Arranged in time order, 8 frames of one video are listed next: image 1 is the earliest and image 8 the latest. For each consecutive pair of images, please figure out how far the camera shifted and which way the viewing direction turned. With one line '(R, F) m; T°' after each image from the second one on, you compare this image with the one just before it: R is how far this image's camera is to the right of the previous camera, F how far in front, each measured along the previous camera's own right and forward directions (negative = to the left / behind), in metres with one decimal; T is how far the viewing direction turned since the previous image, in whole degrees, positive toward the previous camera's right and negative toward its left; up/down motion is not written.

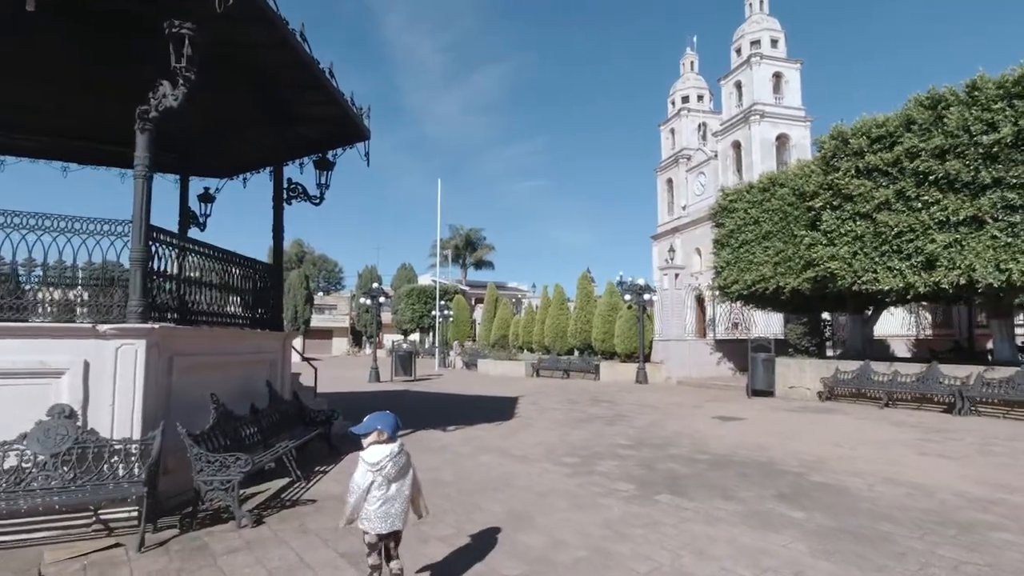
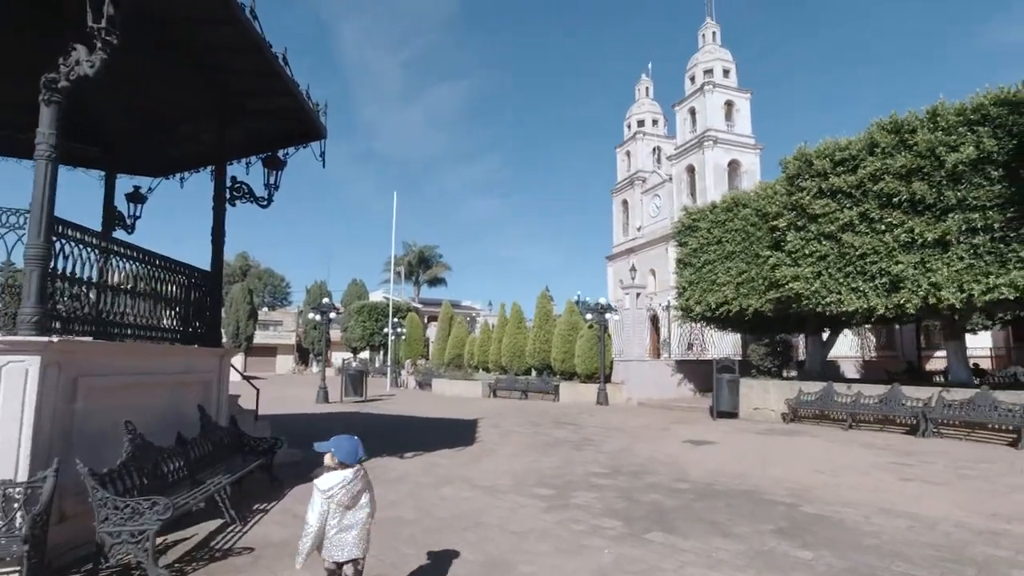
(-0.2, +0.7) m; +5°
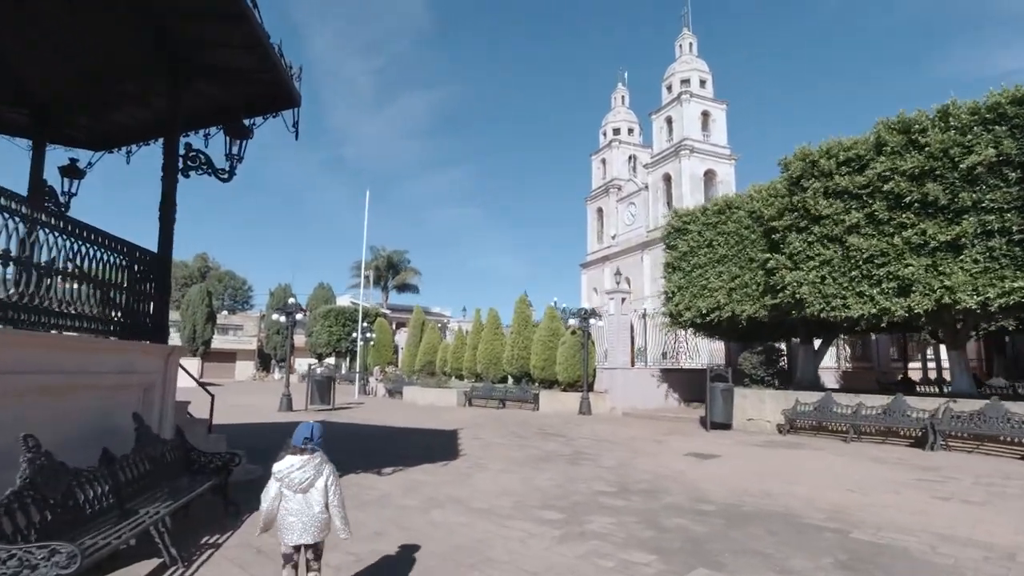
(-0.4, +1.1) m; +3°
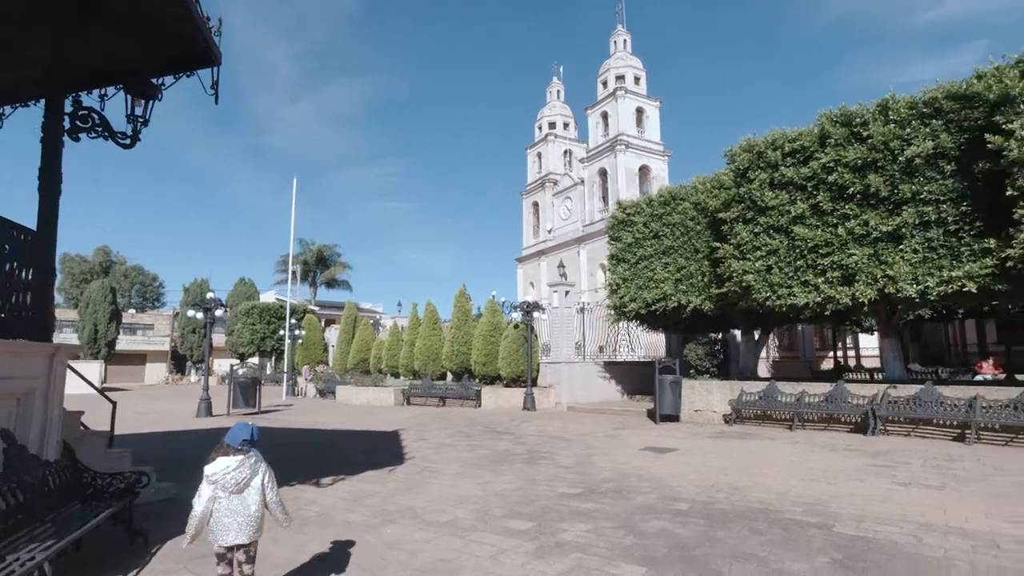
(-0.3, +0.7) m; +7°
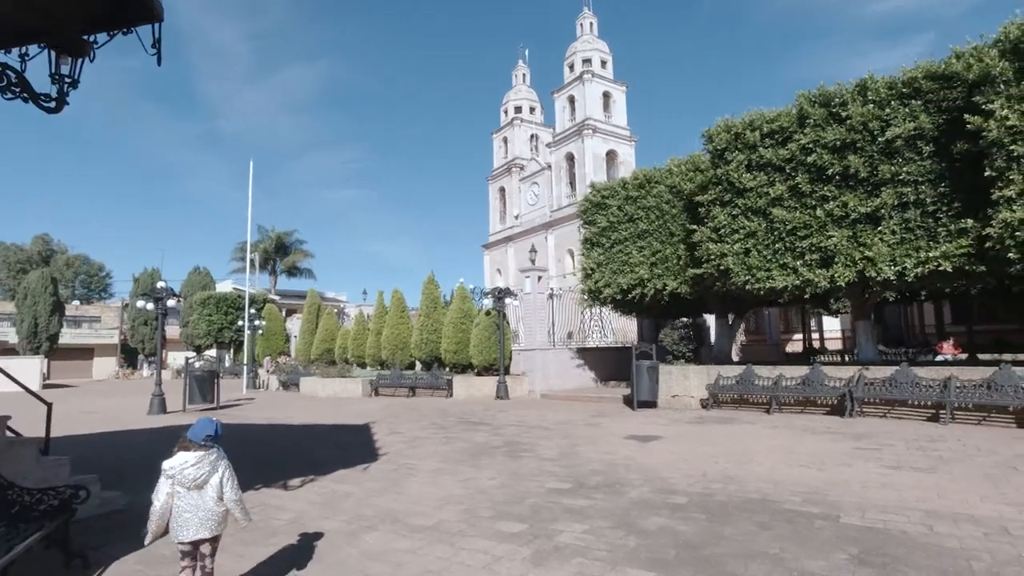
(-0.2, +0.5) m; +4°
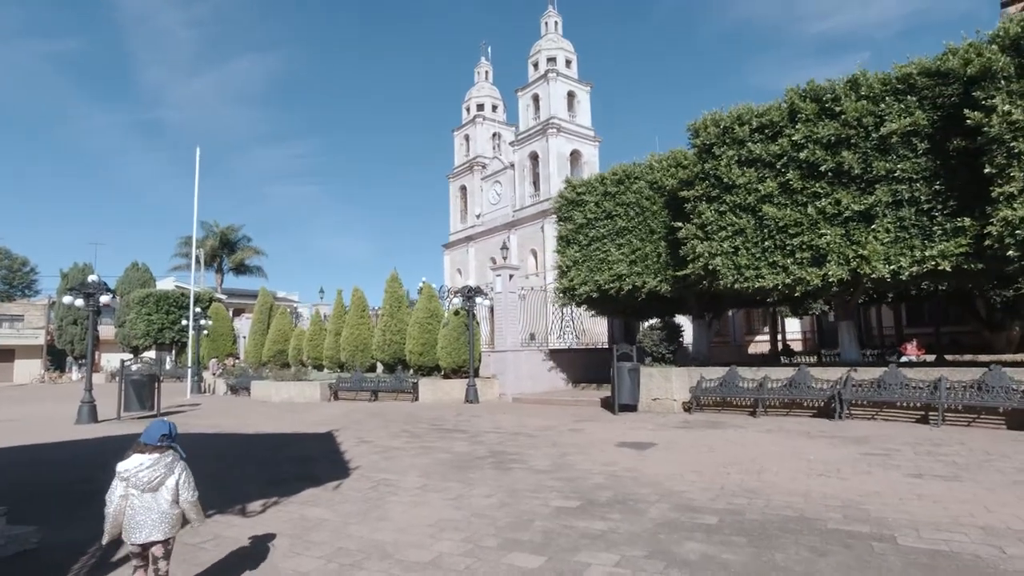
(-0.5, +0.9) m; +5°
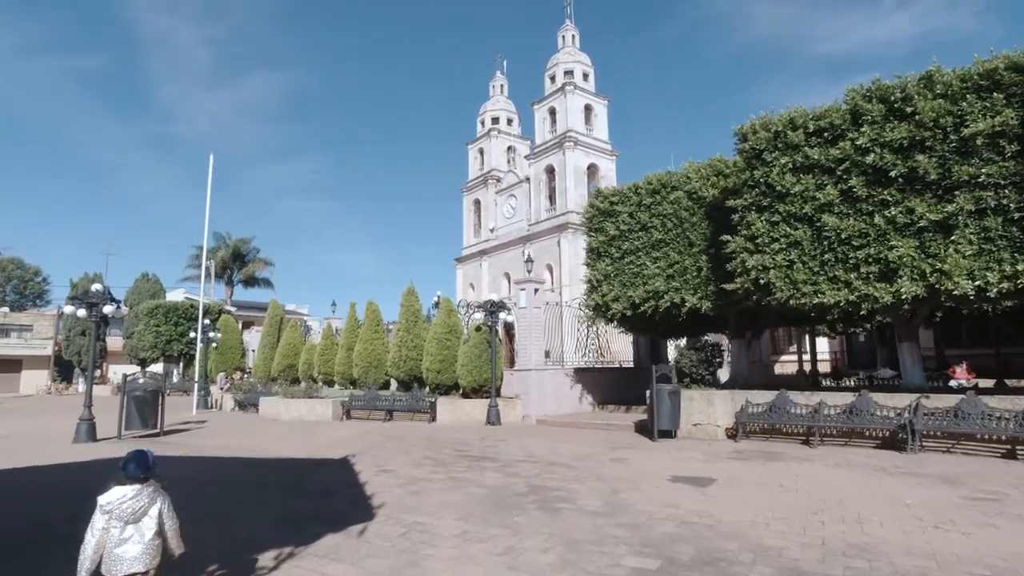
(-0.5, +1.0) m; -1°
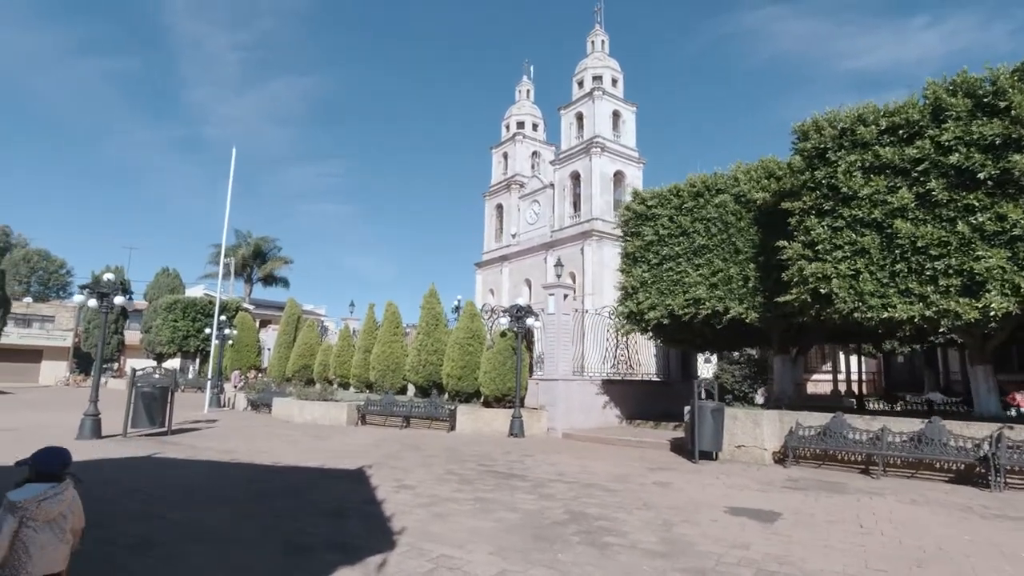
(-0.4, +0.9) m; -2°
